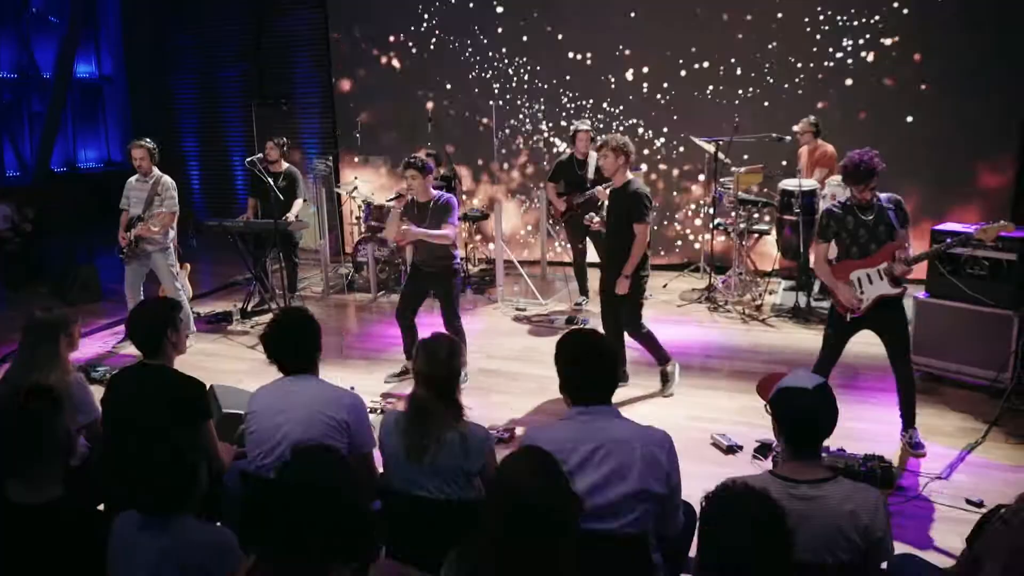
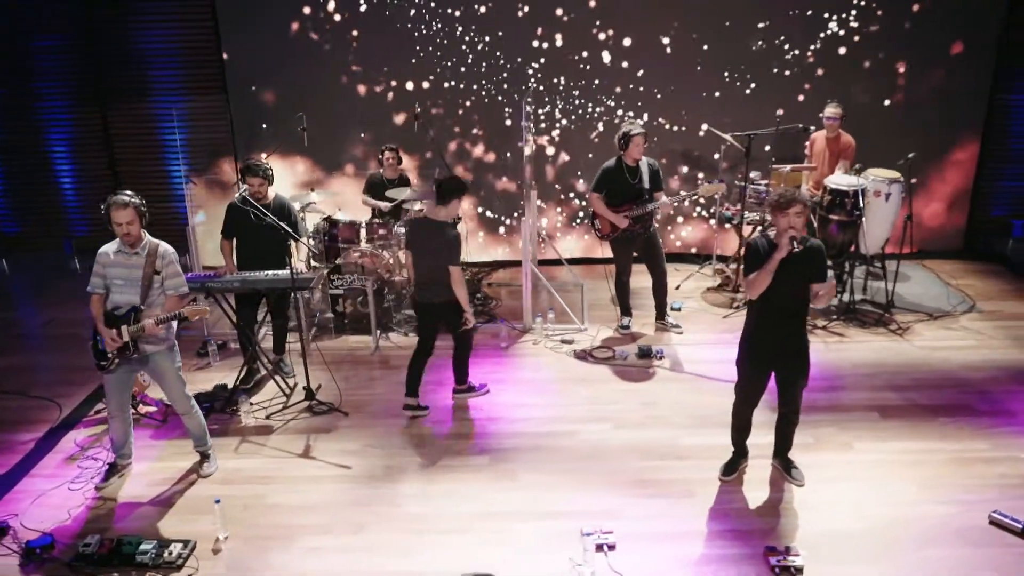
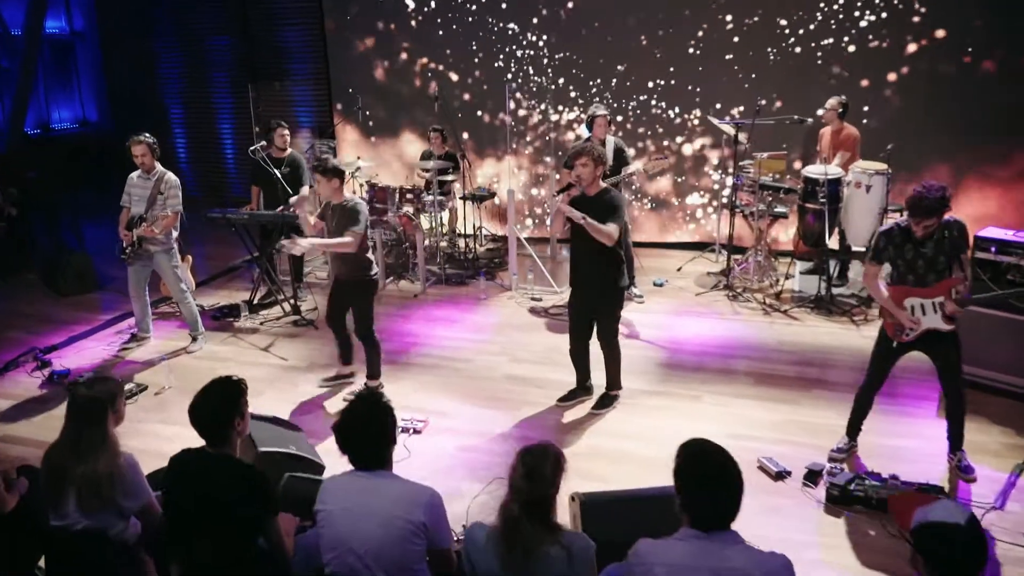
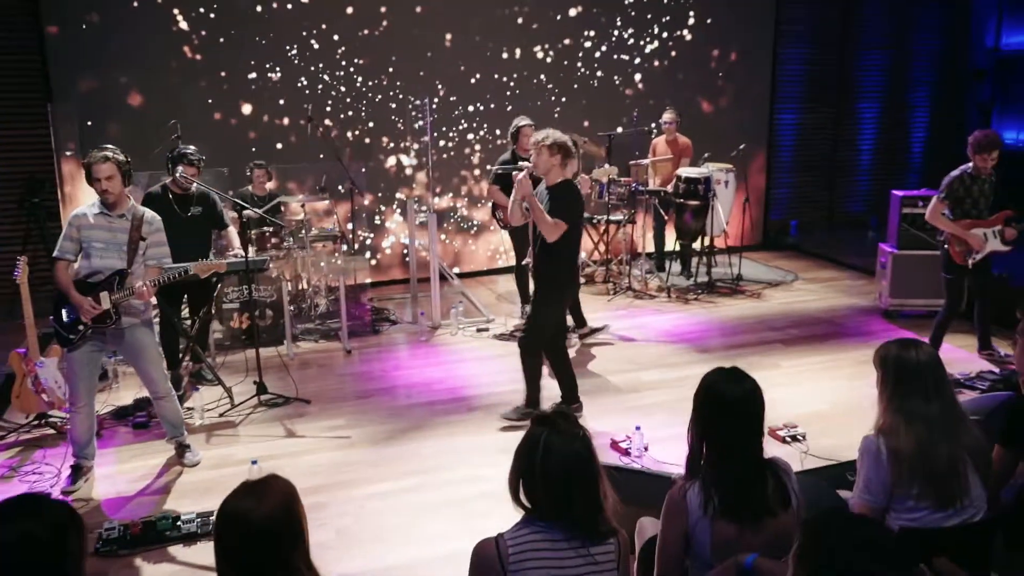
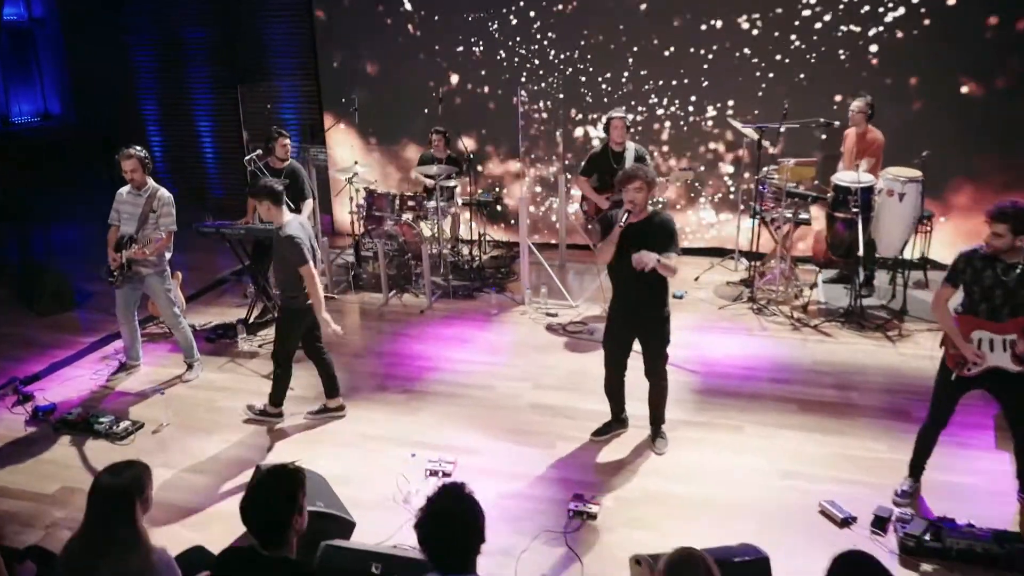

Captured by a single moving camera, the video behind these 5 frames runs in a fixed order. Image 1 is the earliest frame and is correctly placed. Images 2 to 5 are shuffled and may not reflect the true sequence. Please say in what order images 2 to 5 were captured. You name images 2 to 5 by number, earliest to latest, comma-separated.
3, 5, 2, 4
